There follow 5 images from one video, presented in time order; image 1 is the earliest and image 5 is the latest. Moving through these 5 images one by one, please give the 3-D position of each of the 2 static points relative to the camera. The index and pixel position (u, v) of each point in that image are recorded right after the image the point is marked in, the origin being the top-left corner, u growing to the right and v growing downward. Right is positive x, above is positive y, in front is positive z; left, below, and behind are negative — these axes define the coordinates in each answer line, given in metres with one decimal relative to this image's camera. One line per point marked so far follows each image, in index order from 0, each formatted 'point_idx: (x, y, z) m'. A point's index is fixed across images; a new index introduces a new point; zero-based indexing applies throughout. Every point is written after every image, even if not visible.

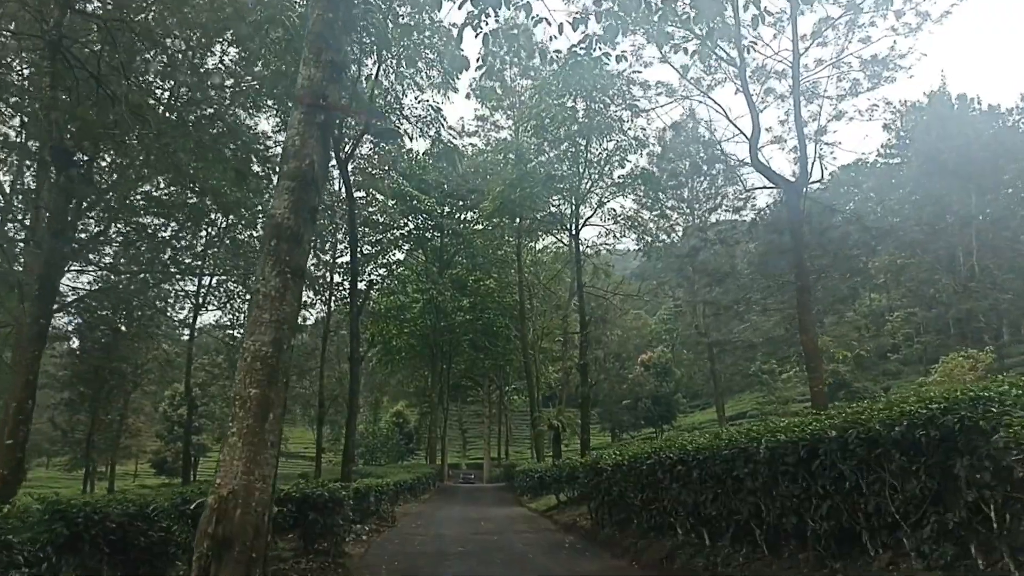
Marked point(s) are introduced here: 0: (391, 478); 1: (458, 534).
0: (-2.8, -4.5, +18.5) m
1: (-0.9, -4.0, +12.7) m
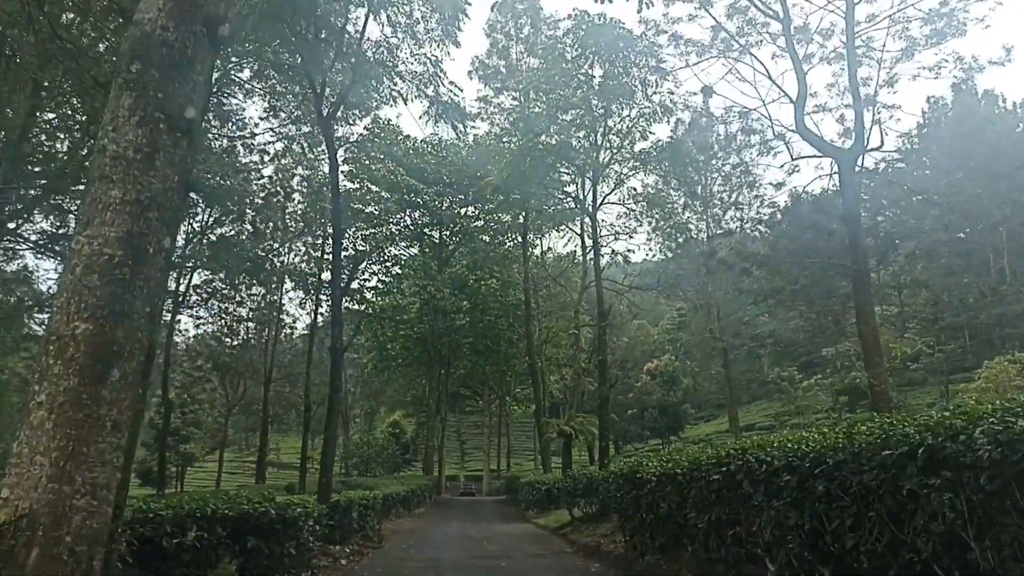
0: (-2.8, -4.4, +16.9) m
1: (-0.8, -3.8, +11.0) m
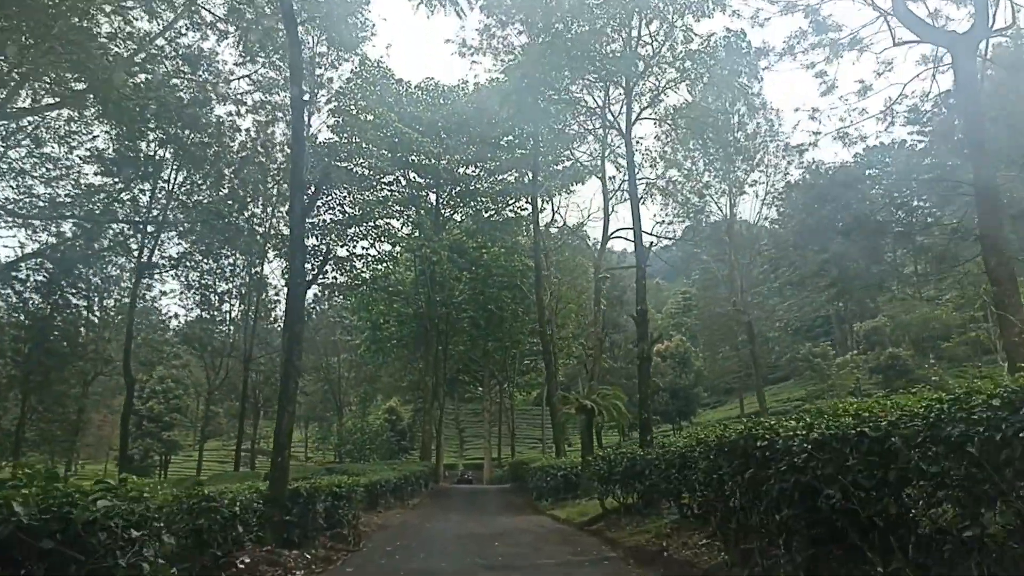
0: (-2.6, -3.5, +14.6) m
1: (-0.6, -3.0, +8.7) m
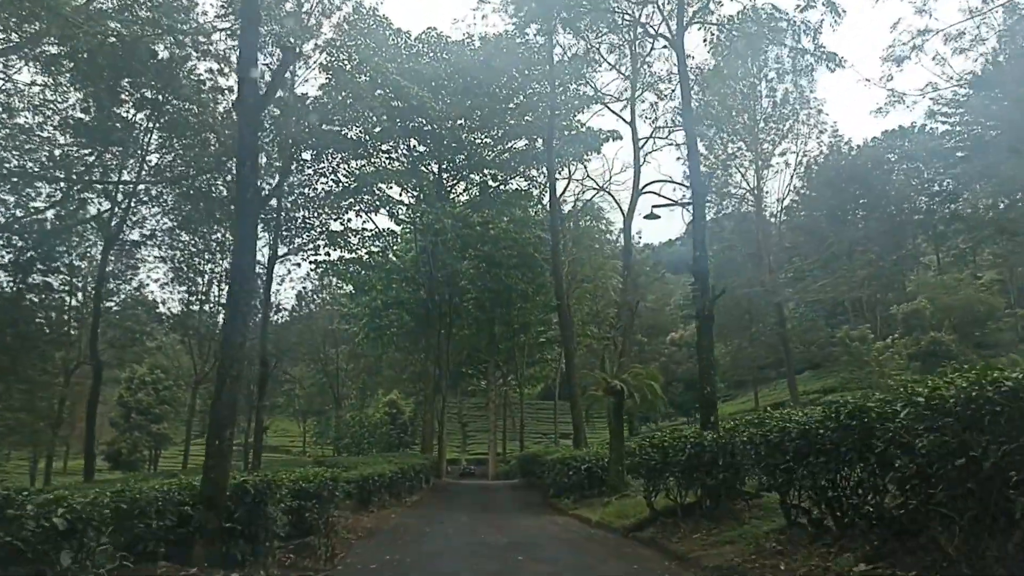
0: (-2.4, -3.0, +12.7) m
1: (-0.4, -2.5, +6.9) m
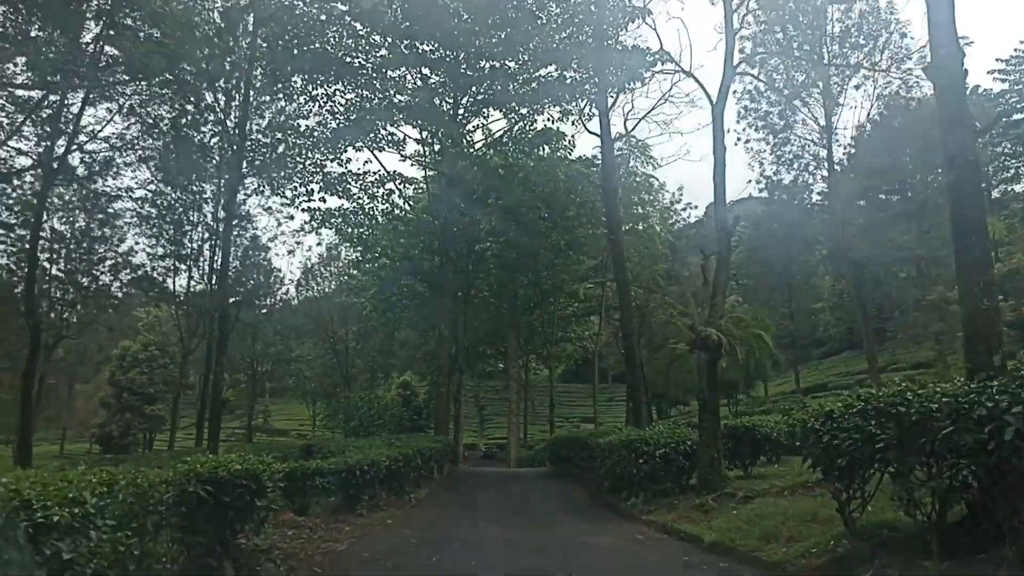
0: (-1.9, -2.1, +9.7) m
1: (0.0, -1.7, +3.8) m
